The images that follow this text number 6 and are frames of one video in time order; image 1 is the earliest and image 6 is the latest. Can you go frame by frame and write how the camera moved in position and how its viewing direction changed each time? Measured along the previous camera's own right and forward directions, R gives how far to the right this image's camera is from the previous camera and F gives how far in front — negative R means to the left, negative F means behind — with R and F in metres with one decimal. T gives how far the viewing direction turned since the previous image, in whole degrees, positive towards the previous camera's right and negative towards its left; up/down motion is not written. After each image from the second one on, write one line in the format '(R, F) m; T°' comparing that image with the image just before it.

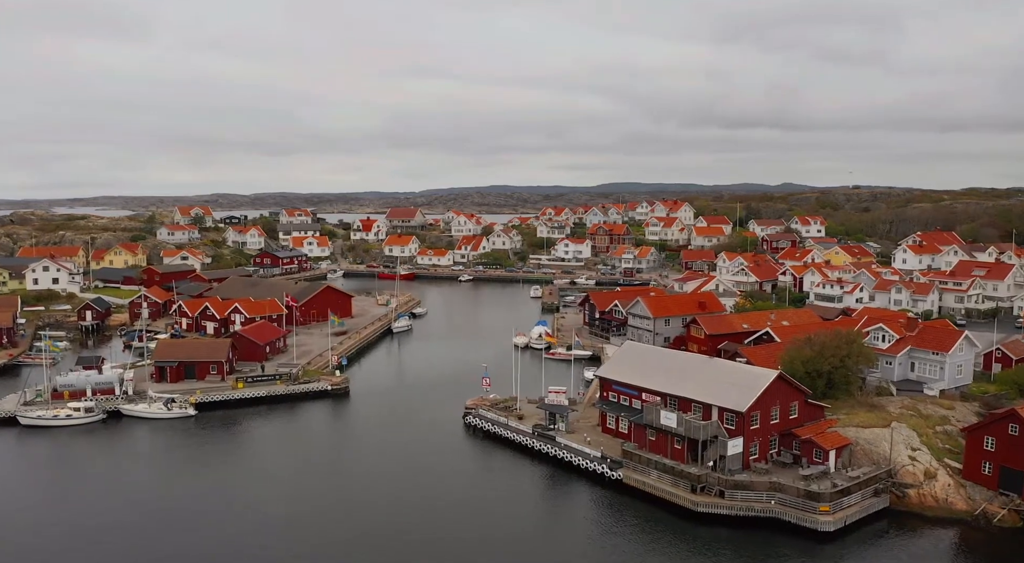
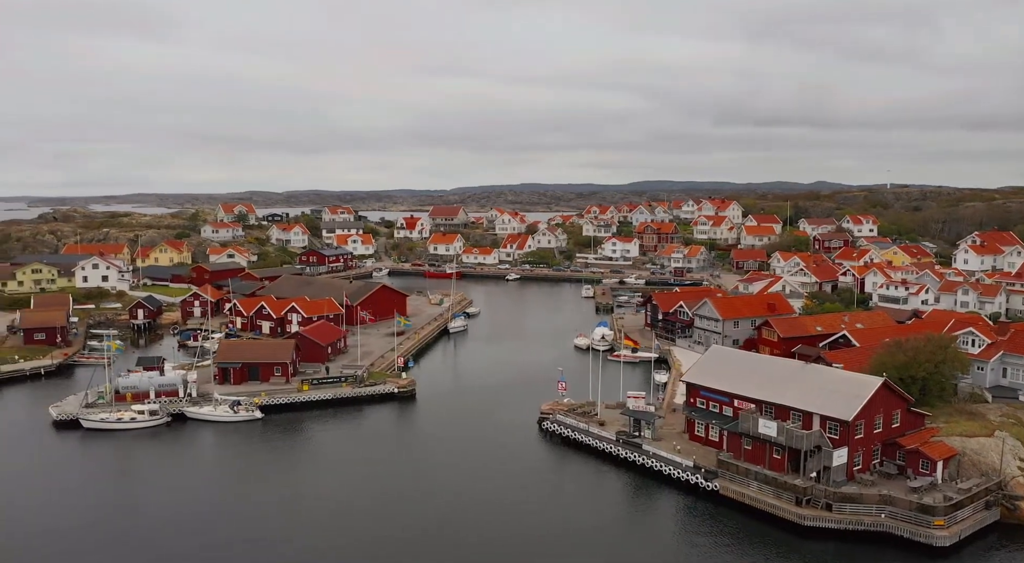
(-1.9, +1.3) m; -1°
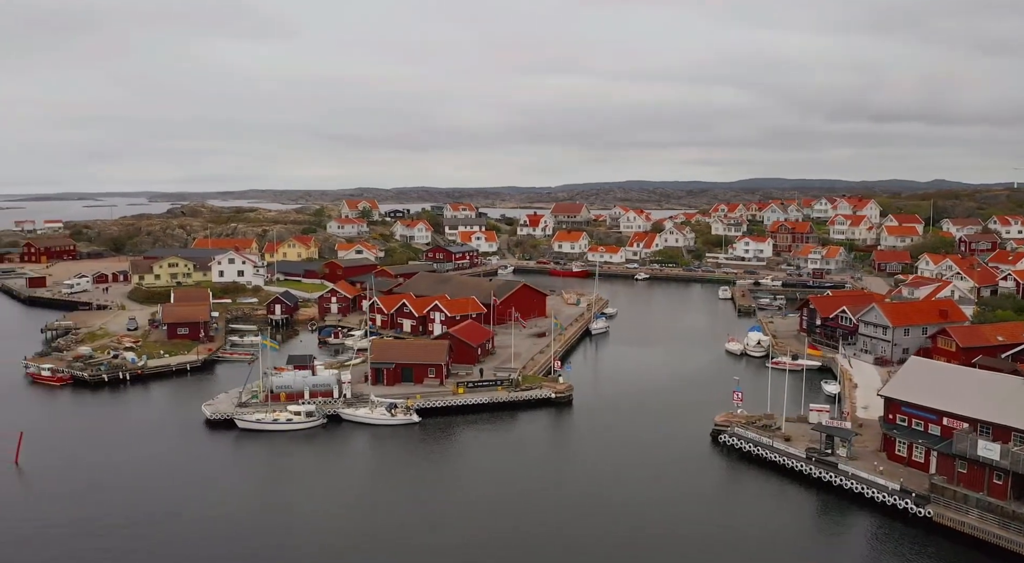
(-2.4, +1.7) m; -5°
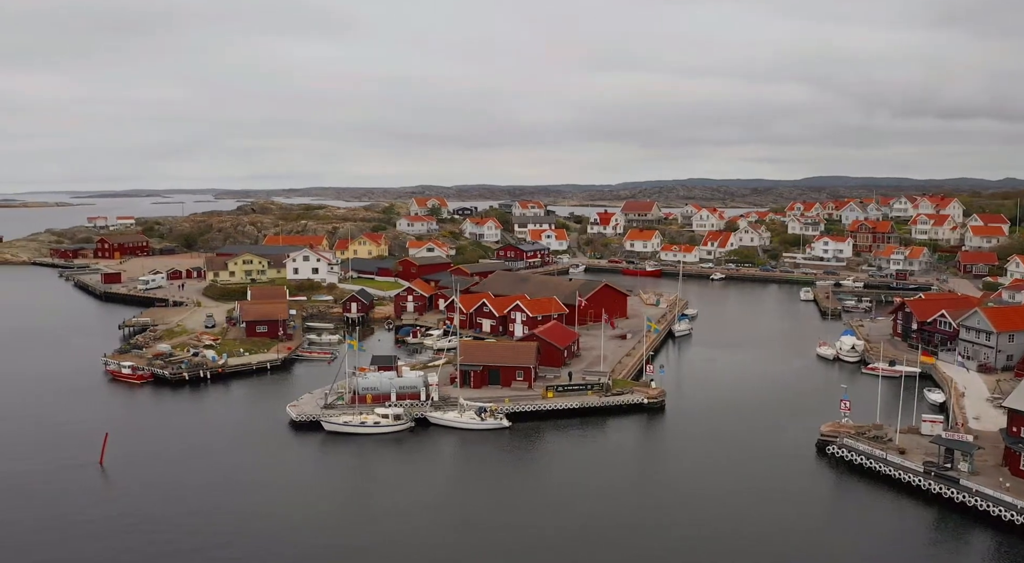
(-1.2, +0.9) m; -3°
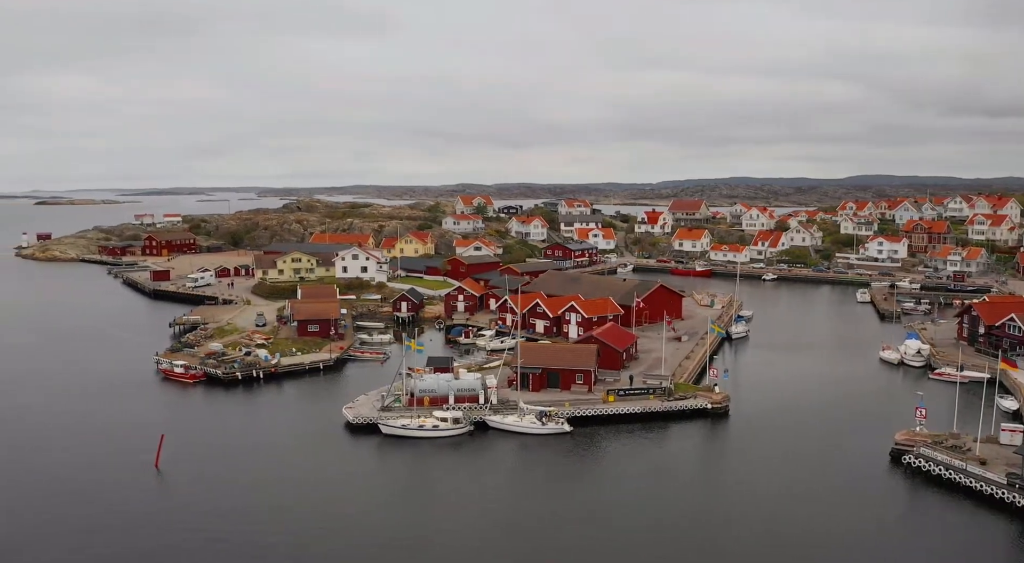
(-0.8, +0.6) m; -2°
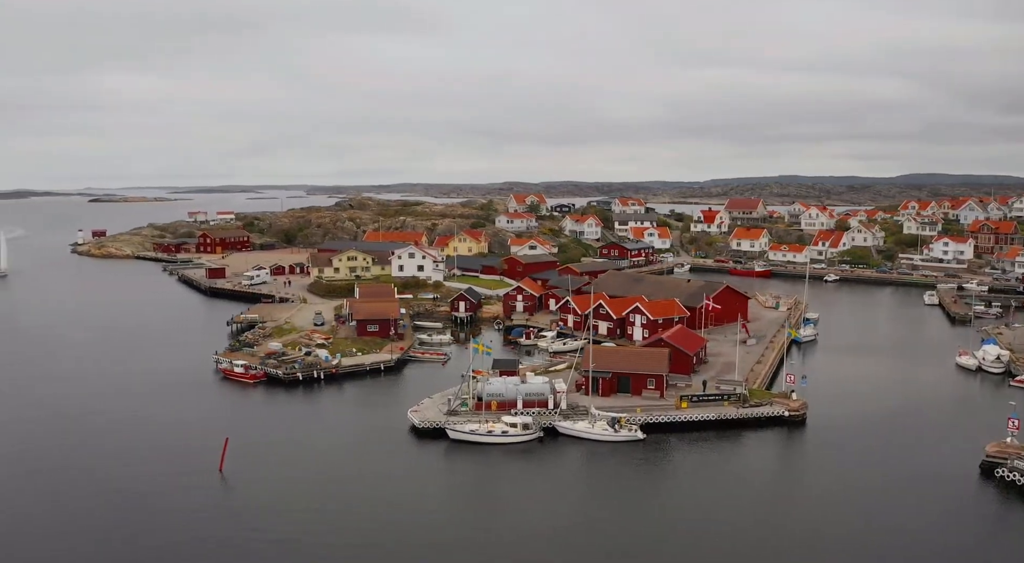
(-0.8, +0.6) m; -2°
